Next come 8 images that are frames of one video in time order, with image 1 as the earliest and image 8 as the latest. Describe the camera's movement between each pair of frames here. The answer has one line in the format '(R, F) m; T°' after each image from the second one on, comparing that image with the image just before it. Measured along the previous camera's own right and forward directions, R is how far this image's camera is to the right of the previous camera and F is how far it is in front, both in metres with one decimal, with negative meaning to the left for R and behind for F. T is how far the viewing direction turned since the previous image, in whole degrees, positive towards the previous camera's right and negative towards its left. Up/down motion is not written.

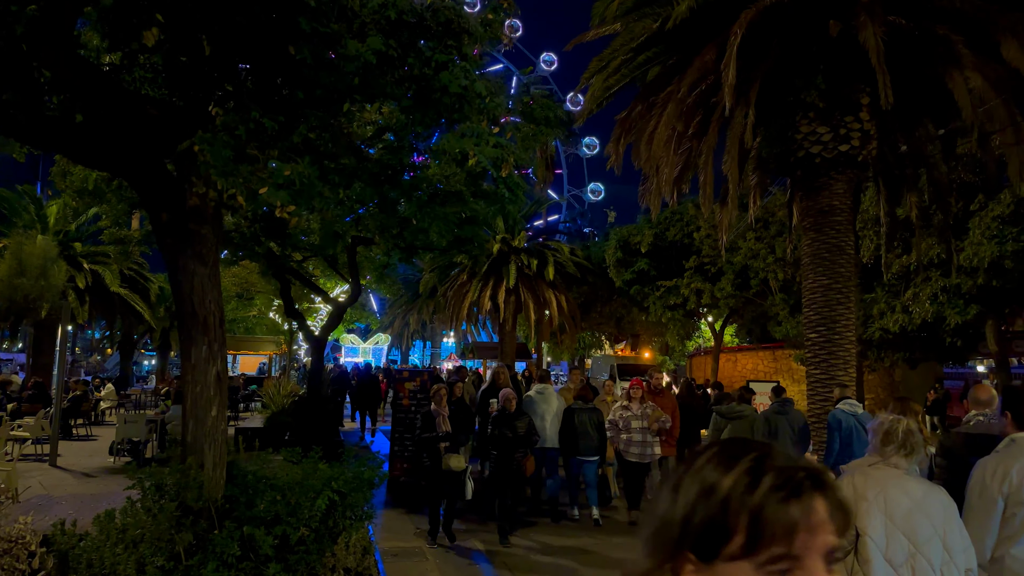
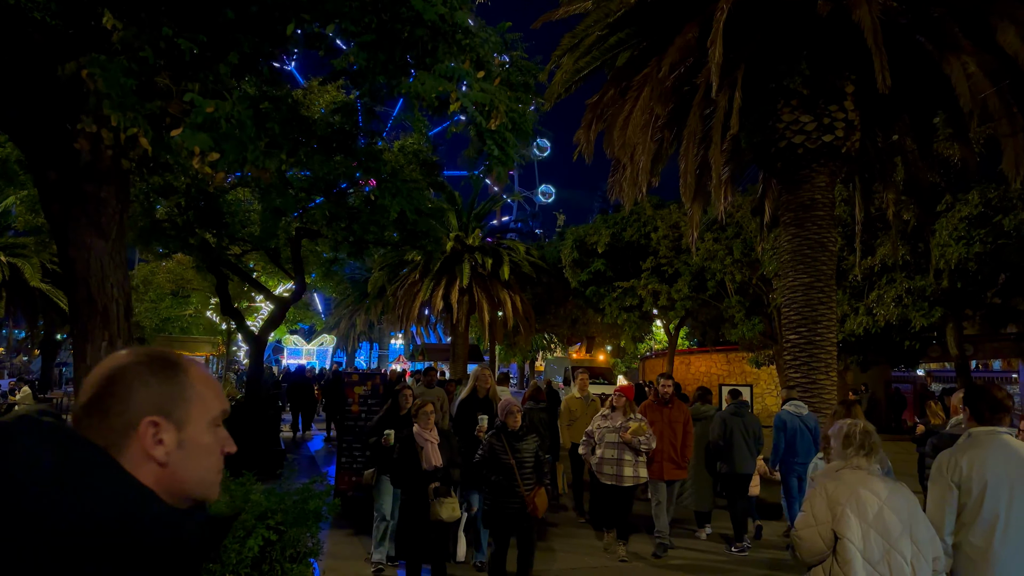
(-0.2, +0.9) m; +4°
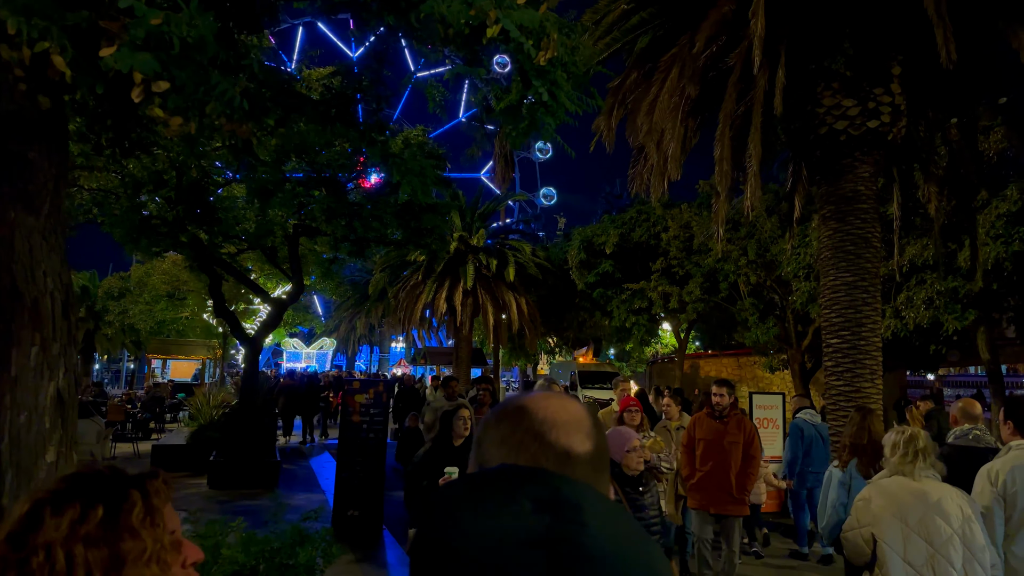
(-0.2, +0.9) m; 0°
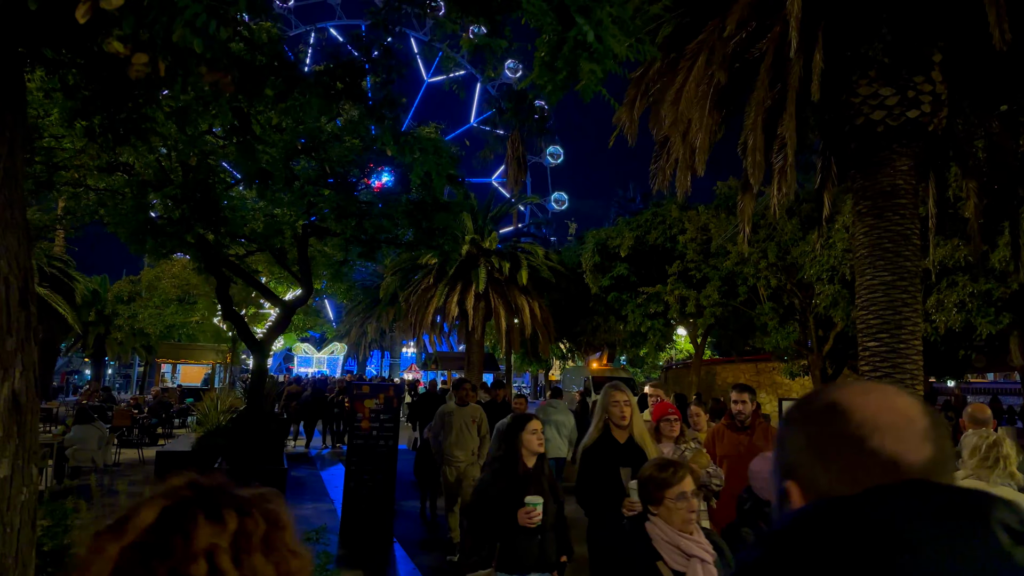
(-0.1, +0.5) m; -1°
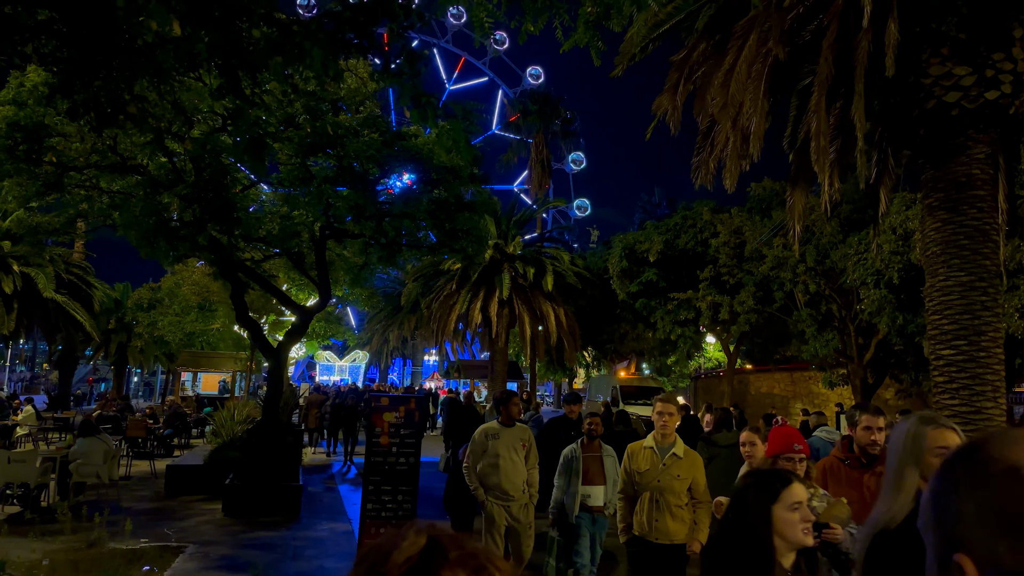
(-0.1, +0.8) m; -2°
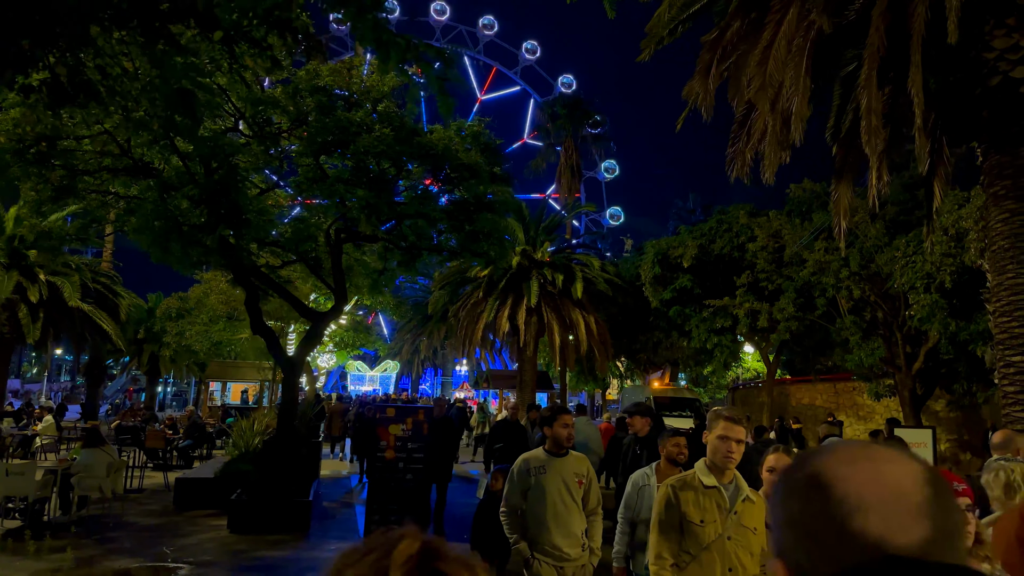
(+0.2, +0.7) m; -3°
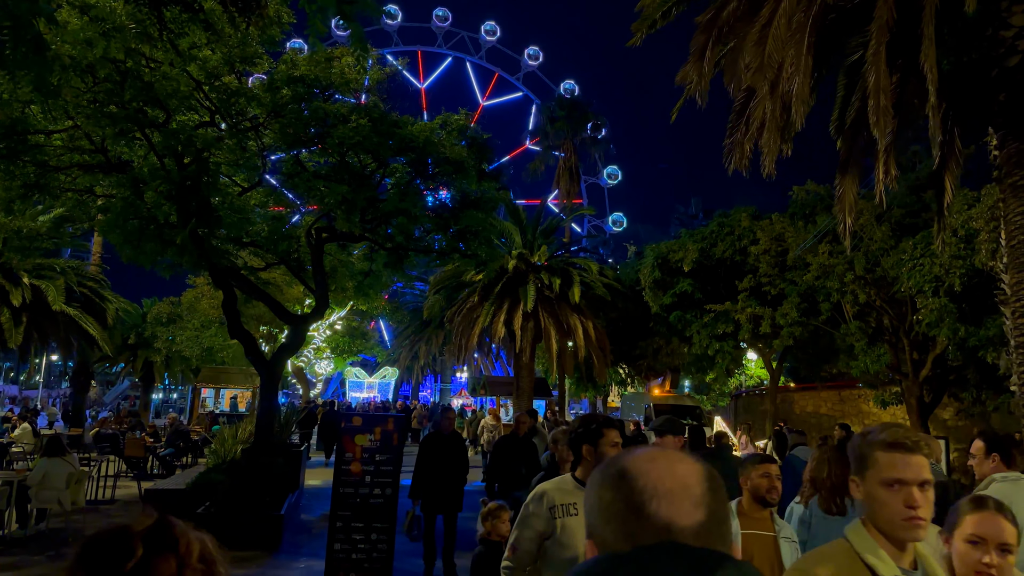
(+0.2, +0.6) m; 0°
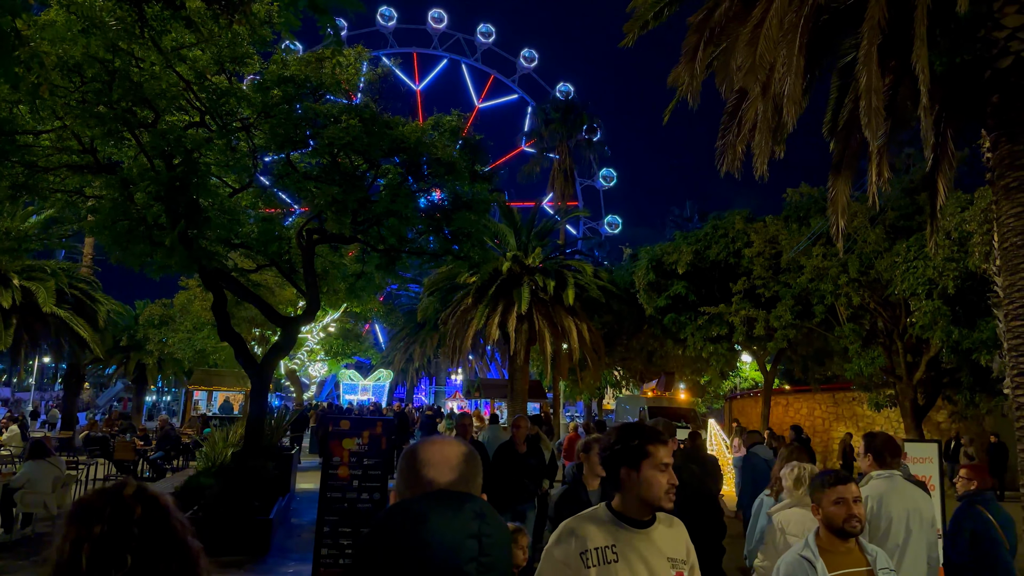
(+0.1, +0.1) m; 0°
